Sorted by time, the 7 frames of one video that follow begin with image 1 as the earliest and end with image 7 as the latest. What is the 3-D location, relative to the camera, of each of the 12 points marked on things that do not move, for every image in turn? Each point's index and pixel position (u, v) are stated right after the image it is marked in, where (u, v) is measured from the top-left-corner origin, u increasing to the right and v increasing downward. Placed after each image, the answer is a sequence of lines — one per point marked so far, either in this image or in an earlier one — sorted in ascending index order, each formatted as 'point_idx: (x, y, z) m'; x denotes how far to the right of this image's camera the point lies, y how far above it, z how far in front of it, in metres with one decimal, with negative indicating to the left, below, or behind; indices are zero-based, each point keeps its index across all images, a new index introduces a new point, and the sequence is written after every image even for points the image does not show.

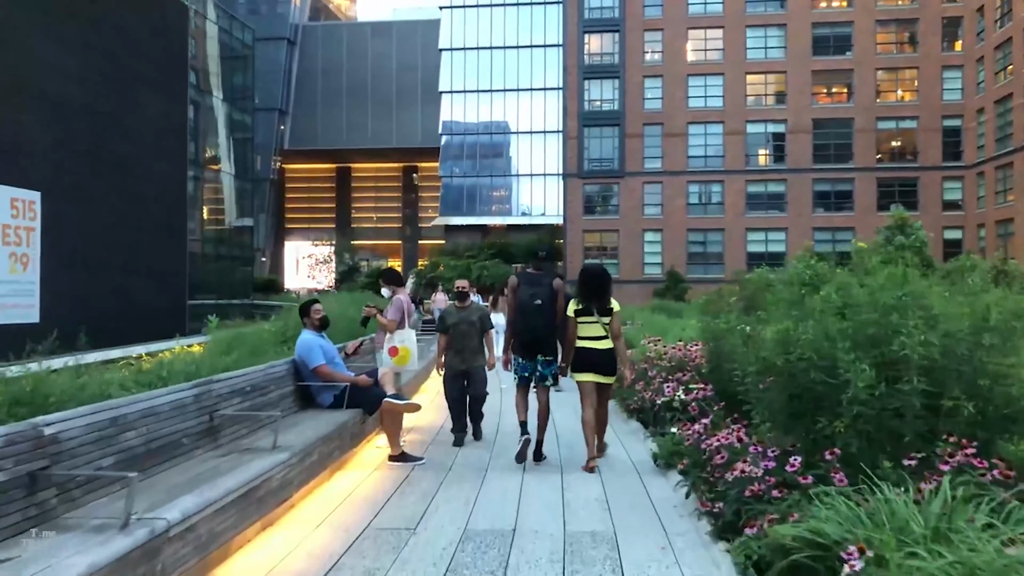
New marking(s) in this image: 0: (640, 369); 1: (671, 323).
0: (+1.2, -0.8, +8.8) m
1: (+2.6, -0.6, +14.2) m
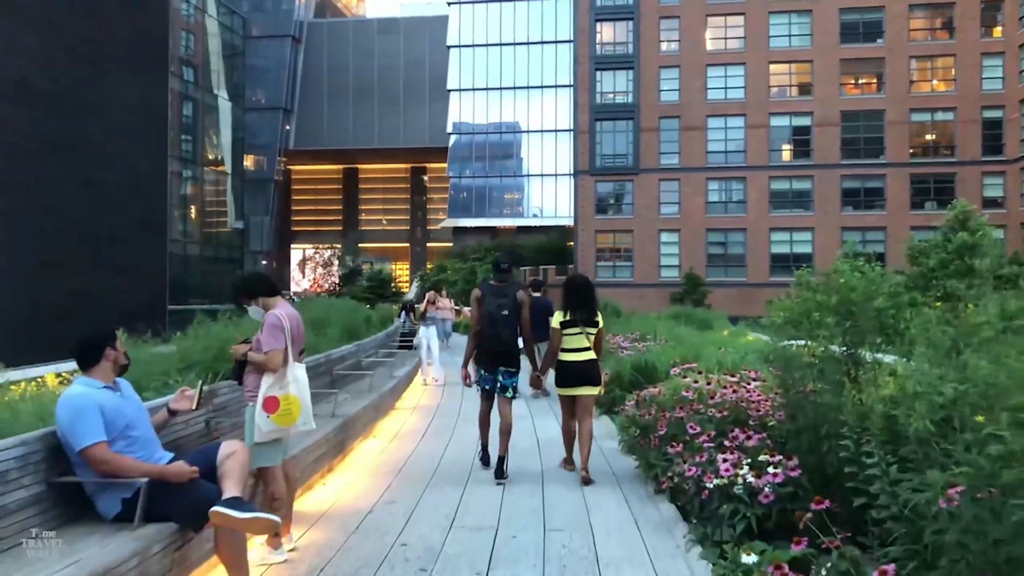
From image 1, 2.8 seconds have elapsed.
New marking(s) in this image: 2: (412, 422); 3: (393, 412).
0: (+1.1, -0.8, +6.0) m
1: (+2.5, -0.6, +11.4) m
2: (-1.0, -1.3, +8.6) m
3: (-1.3, -1.3, +9.0) m
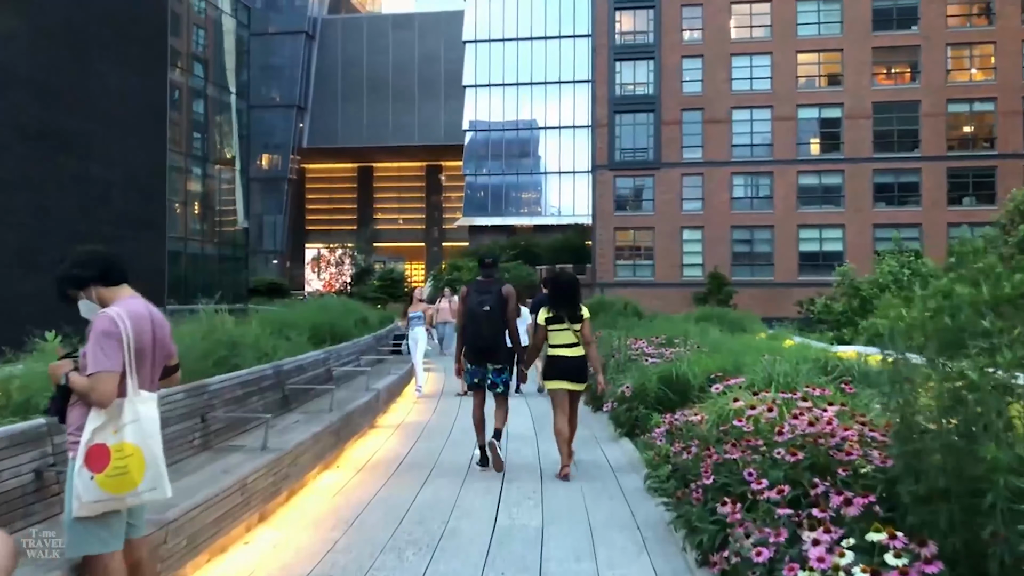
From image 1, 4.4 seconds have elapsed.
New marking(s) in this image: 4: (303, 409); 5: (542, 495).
0: (+1.0, -0.8, +4.4) m
1: (+2.6, -0.6, +9.8) m
2: (-1.0, -1.3, +7.1) m
3: (-1.2, -1.3, +7.5) m
4: (-1.5, -0.9, +6.3) m
5: (+0.2, -1.3, +5.5) m
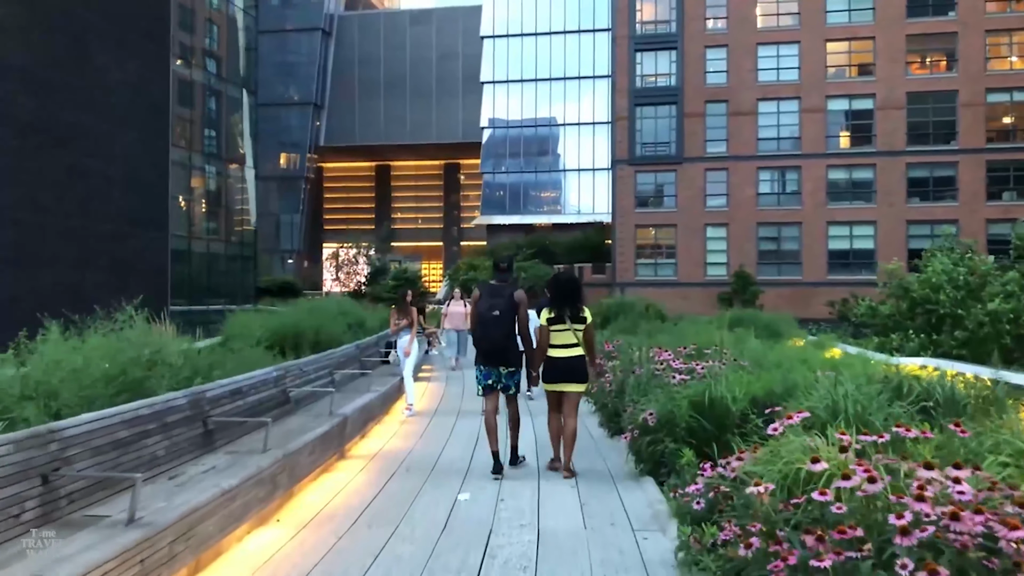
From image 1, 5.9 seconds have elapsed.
0: (+0.9, -0.8, +3.0) m
1: (+2.6, -0.6, +8.3) m
2: (-1.0, -1.3, +5.7) m
3: (-1.3, -1.3, +6.1) m
4: (-1.6, -0.9, +4.9) m
5: (+0.1, -1.3, +4.1) m
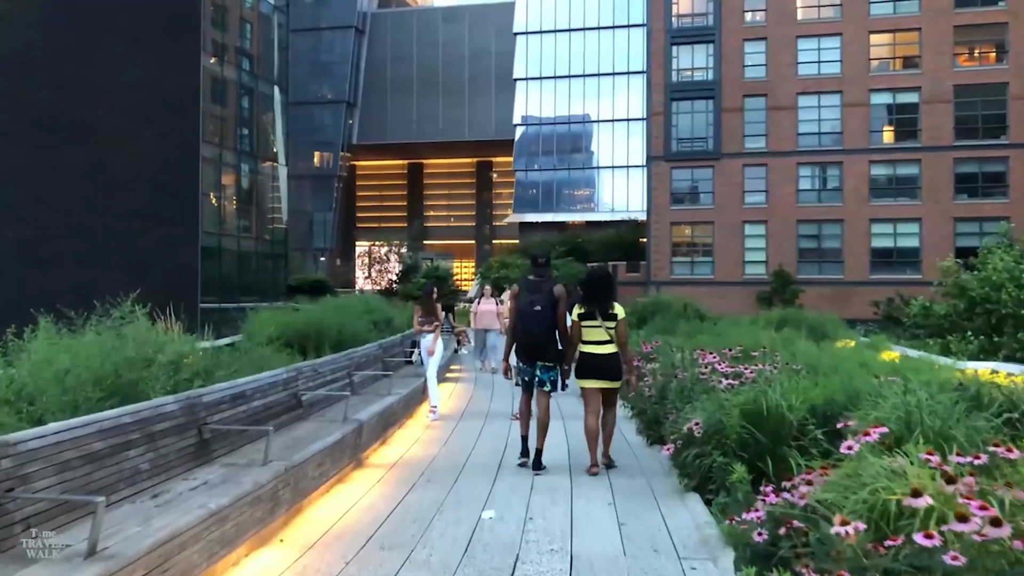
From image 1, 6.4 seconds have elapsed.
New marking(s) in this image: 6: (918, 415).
0: (+1.0, -0.8, +2.4) m
1: (+2.9, -0.6, +7.6) m
2: (-0.9, -1.3, +5.2) m
3: (-1.1, -1.2, +5.6) m
4: (-1.4, -0.9, +4.4) m
5: (+0.2, -1.3, +3.5) m
6: (+2.0, -0.6, +4.4) m
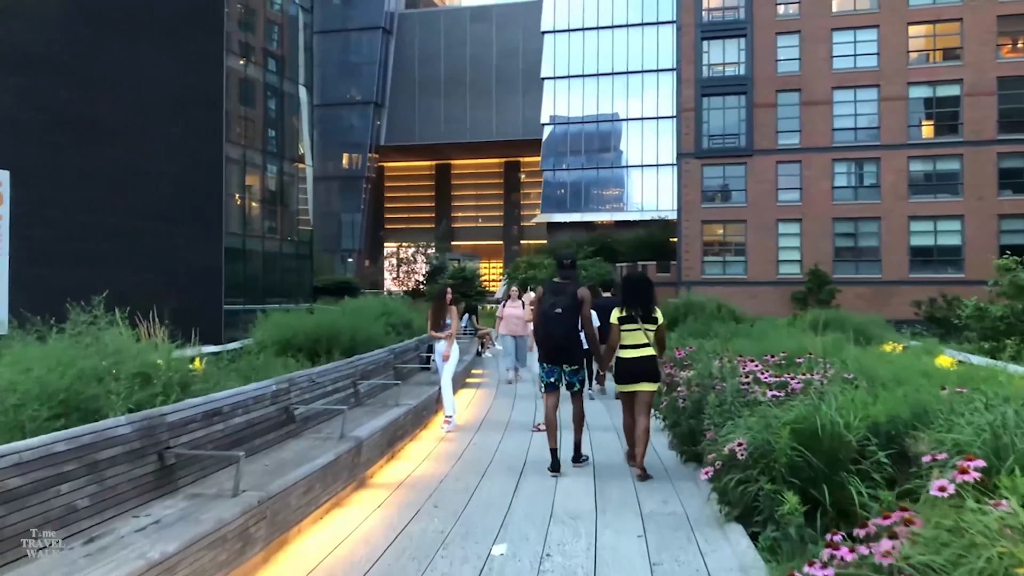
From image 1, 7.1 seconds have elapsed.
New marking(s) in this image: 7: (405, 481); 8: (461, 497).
0: (+1.0, -0.8, +1.7) m
1: (+3.0, -0.6, +6.9) m
2: (-0.8, -1.3, +4.6) m
3: (-1.0, -1.2, +5.0) m
4: (-1.4, -0.9, +3.8) m
5: (+0.2, -1.3, +2.9) m
6: (+2.1, -0.6, +3.6) m
7: (-0.7, -1.3, +5.8) m
8: (-0.3, -1.3, +5.5) m
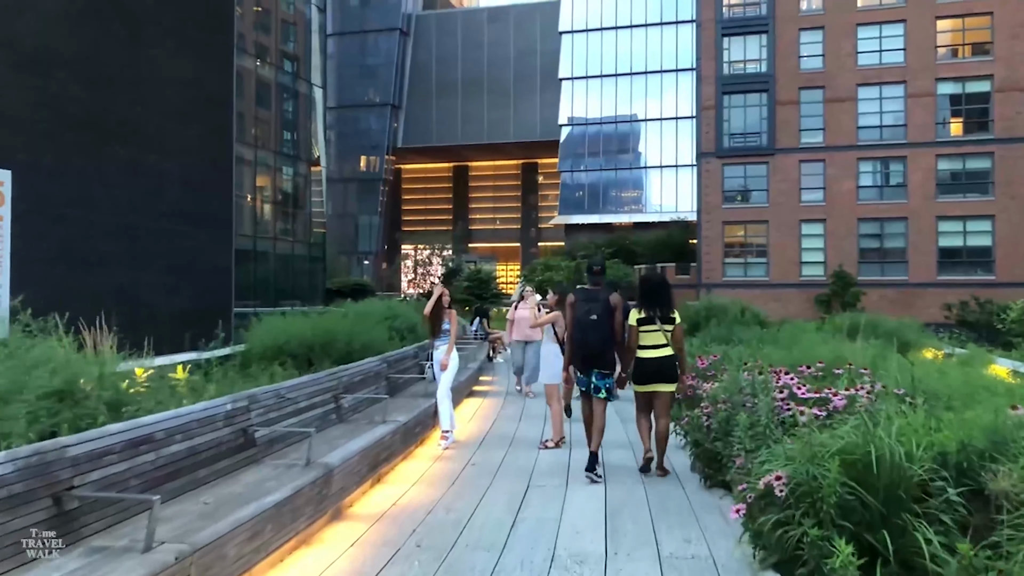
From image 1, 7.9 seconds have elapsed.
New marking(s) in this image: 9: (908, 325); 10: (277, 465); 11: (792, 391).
0: (+0.9, -0.8, +0.9) m
1: (+3.0, -0.6, +6.1) m
2: (-0.8, -1.3, +3.8) m
3: (-1.0, -1.3, +4.3) m
4: (-1.4, -0.9, +3.1) m
5: (+0.2, -1.3, +2.1) m
6: (+2.0, -0.6, +2.8) m
7: (-0.7, -1.3, +5.1) m
8: (-0.3, -1.3, +4.7) m
9: (+6.1, -0.6, +13.7) m
10: (-1.2, -0.9, +4.5) m
11: (+1.6, -0.6, +5.0) m
